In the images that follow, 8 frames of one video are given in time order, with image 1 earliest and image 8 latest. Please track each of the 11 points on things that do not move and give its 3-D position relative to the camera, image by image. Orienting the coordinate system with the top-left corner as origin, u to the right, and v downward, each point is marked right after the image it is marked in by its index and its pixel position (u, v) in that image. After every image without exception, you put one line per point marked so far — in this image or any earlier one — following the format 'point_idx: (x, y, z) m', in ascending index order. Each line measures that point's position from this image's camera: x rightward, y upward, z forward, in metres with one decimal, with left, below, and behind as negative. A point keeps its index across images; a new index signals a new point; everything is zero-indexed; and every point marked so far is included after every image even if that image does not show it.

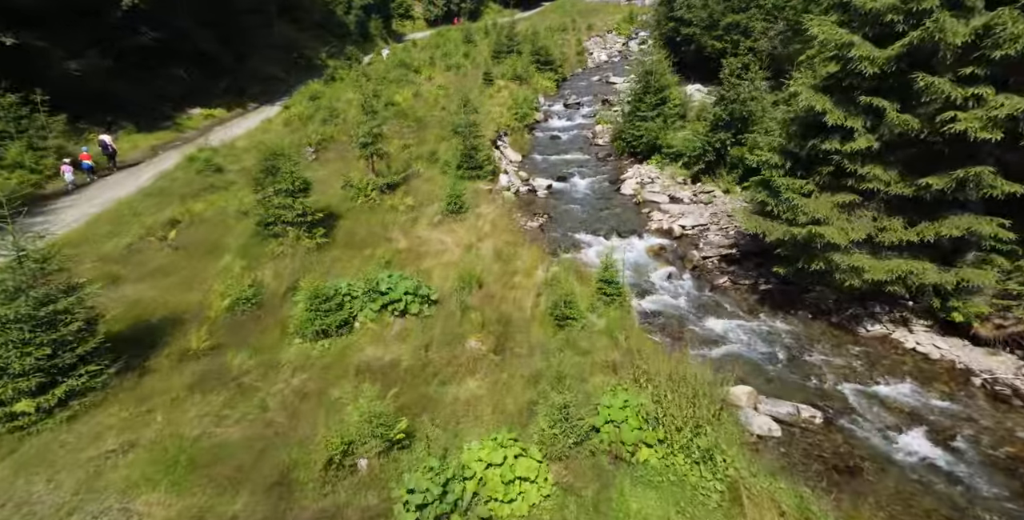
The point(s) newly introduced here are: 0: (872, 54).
0: (+6.9, +3.9, +10.1) m
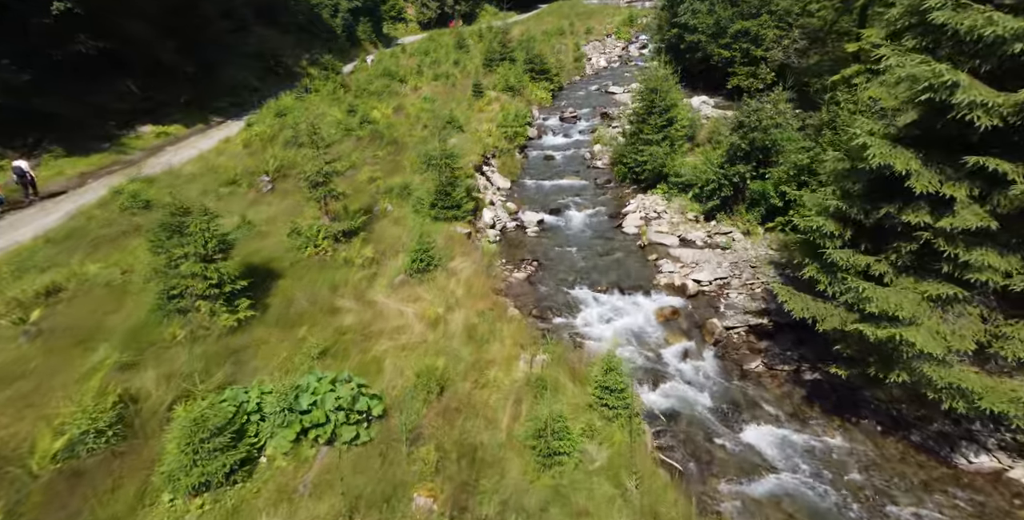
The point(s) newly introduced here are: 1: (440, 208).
0: (+6.4, +2.2, +7.1) m
1: (-2.4, +1.7, +17.6) m
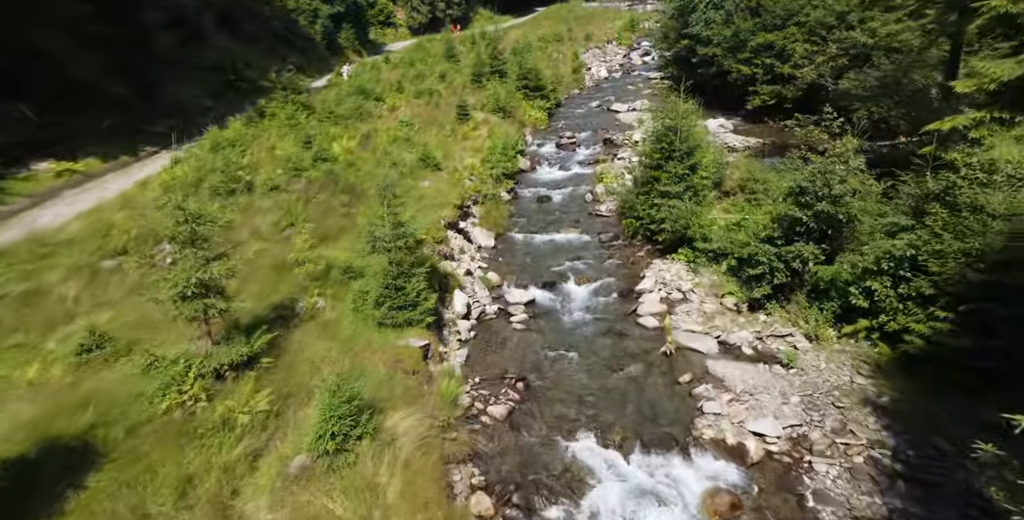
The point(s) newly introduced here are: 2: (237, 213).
0: (+5.9, -0.6, +2.1) m
1: (-2.9, -1.1, +12.5) m
2: (-9.9, +1.7, +19.2) m
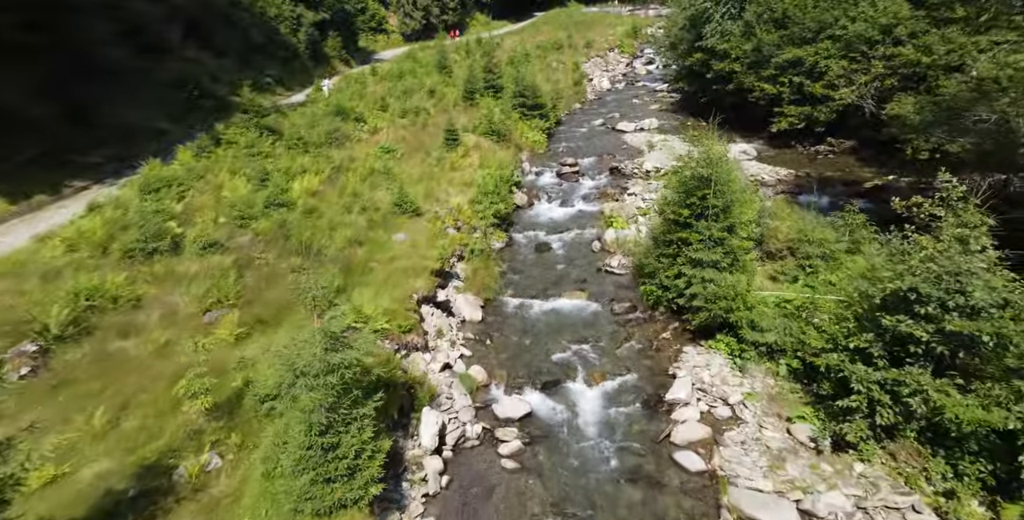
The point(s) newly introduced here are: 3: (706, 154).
0: (+5.7, -2.8, -2.1) m
1: (-3.1, -3.4, +8.3) m
2: (-10.1, -0.6, +14.9) m
3: (+5.8, +3.0, +16.0) m
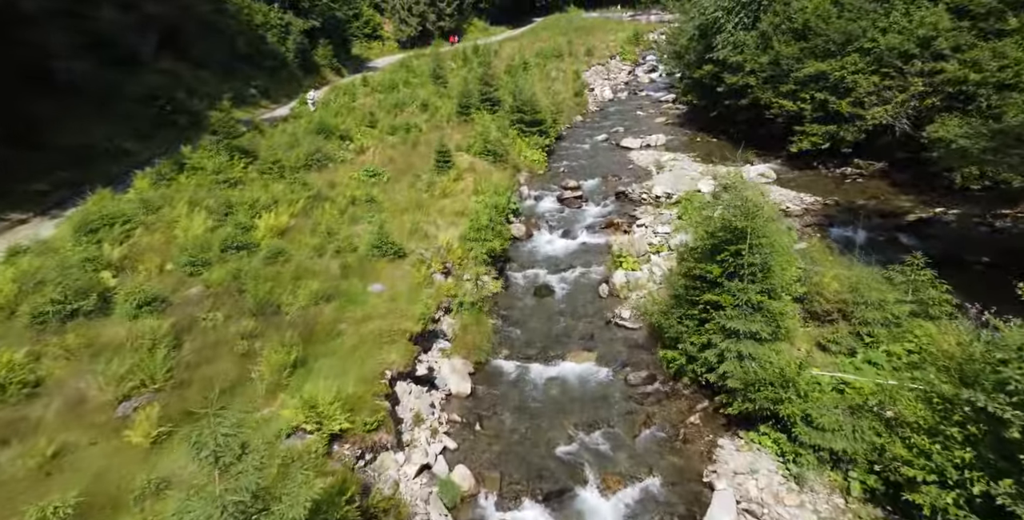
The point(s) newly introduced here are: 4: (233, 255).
0: (+5.6, -4.2, -4.9) m
1: (-3.2, -4.9, +5.4) m
2: (-10.2, -2.3, +12.1) m
3: (+5.6, +1.4, +13.2) m
4: (-9.0, +0.2, +17.3) m
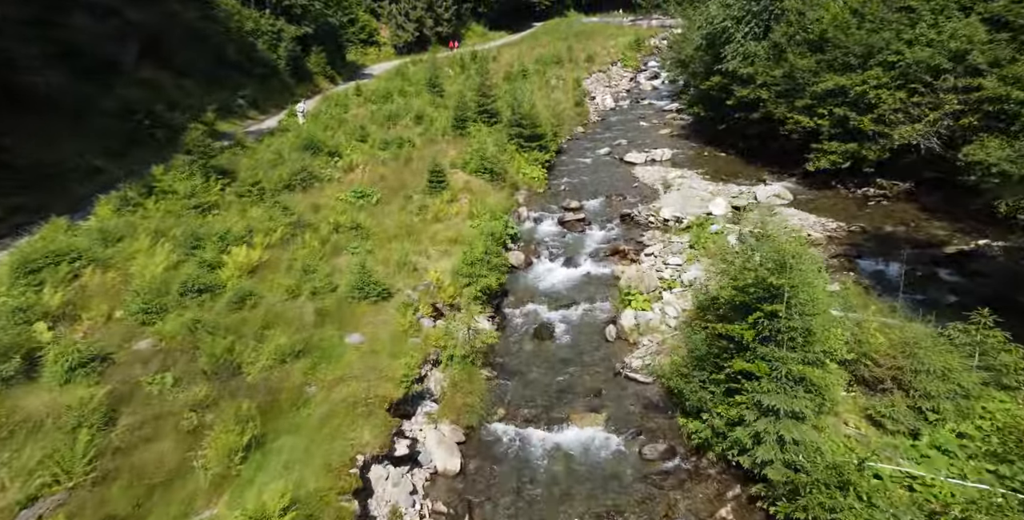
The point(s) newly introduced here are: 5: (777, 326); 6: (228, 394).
0: (+5.5, -5.3, -6.9) m
1: (-3.3, -6.1, +3.4) m
2: (-10.3, -3.5, +10.0) m
3: (+5.5, +0.2, +11.2) m
4: (-9.1, -1.1, +15.2) m
5: (+5.3, -1.3, +10.6) m
6: (-6.5, -2.9, +12.2) m
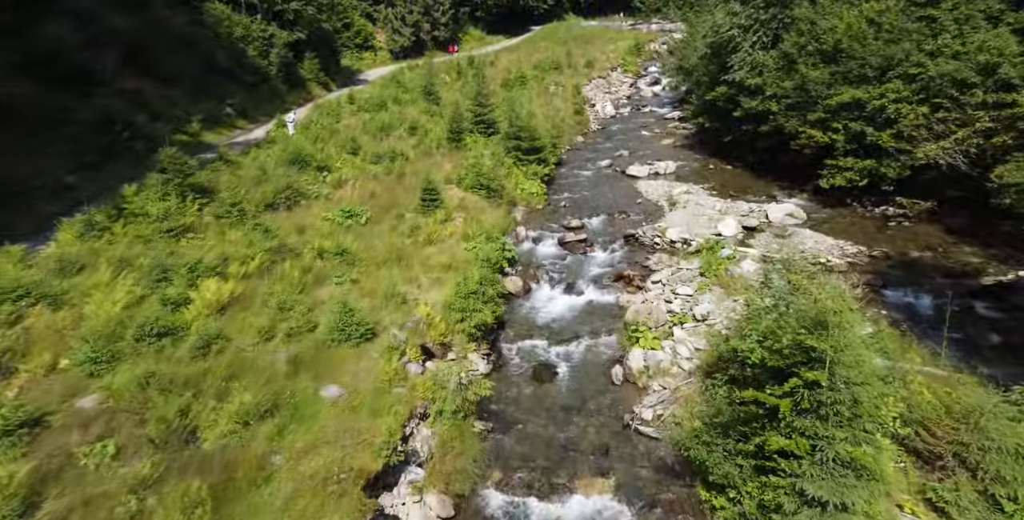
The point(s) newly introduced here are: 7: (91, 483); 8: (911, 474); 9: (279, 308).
0: (+5.5, -6.2, -8.6) m
1: (-3.4, -7.1, +1.7) m
2: (-10.4, -4.5, +8.4) m
3: (+5.5, -0.8, +9.6) m
4: (-9.2, -2.1, +13.6) m
5: (+5.3, -2.3, +9.0) m
6: (-6.6, -4.0, +10.5) m
7: (-7.9, -4.1, +10.0) m
8: (+7.4, -4.0, +9.9) m
9: (-7.0, -1.4, +16.0) m
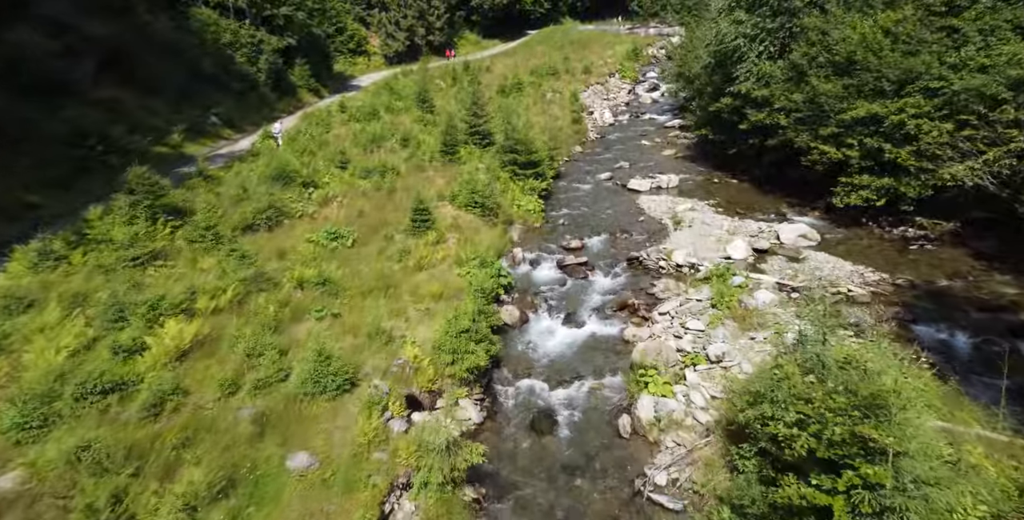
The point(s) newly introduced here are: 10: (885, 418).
0: (+5.6, -7.1, -10.2) m
1: (-3.4, -8.1, 0.0) m
2: (-10.4, -5.5, +6.6) m
3: (+5.4, -1.9, +8.0) m
4: (-9.3, -3.2, +11.9) m
5: (+5.2, -3.3, +7.3) m
6: (-6.6, -5.0, +8.8) m
7: (-8.0, -5.1, +8.3) m
8: (+7.3, -5.0, +8.3) m
9: (-7.1, -2.4, +14.3) m
10: (+5.5, -2.2, +7.5) m
